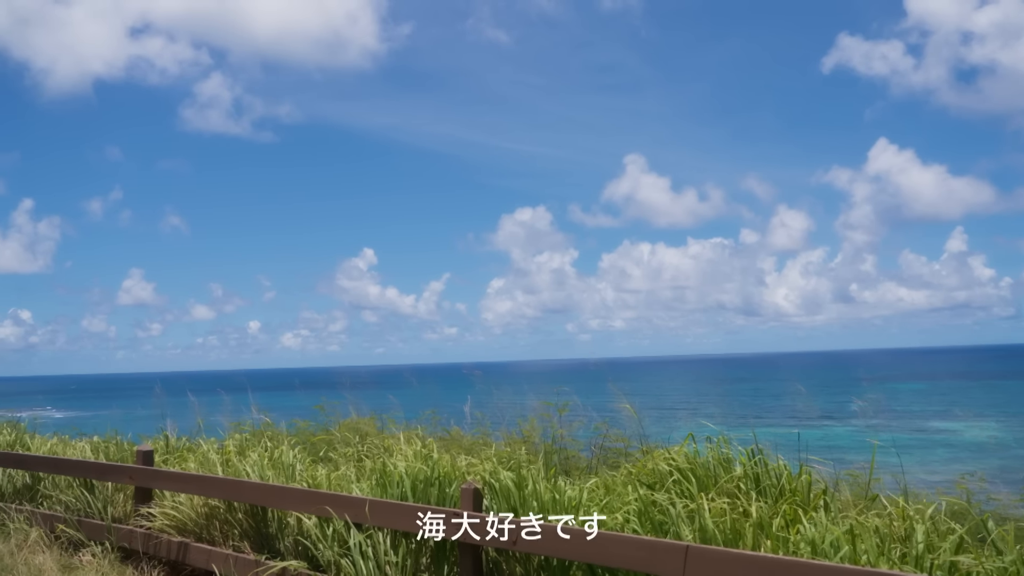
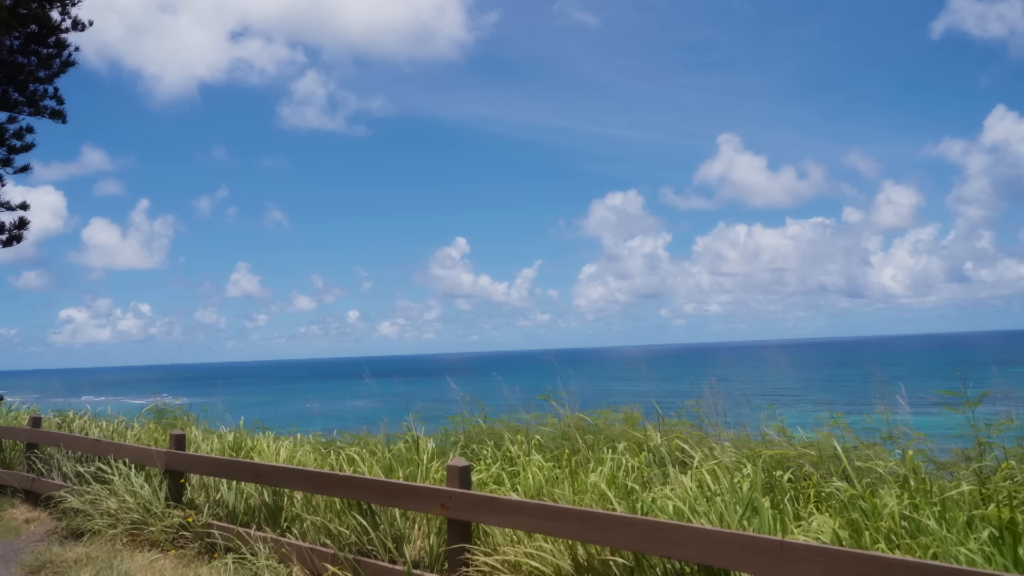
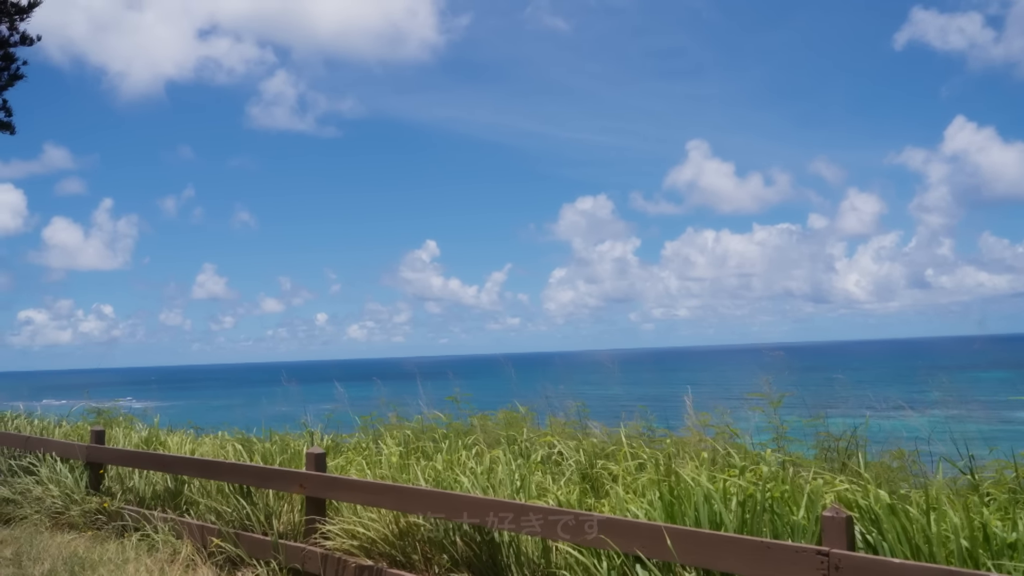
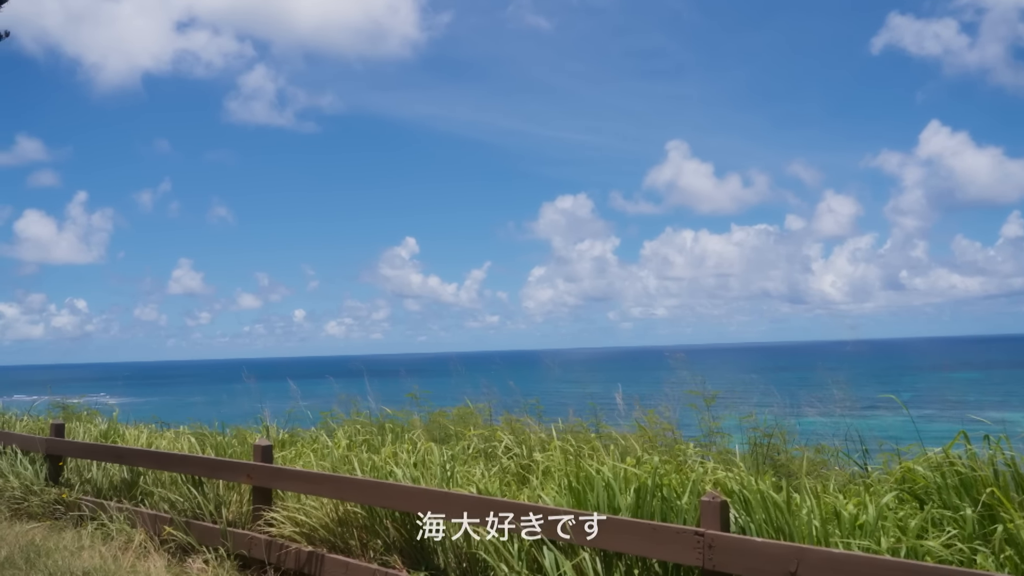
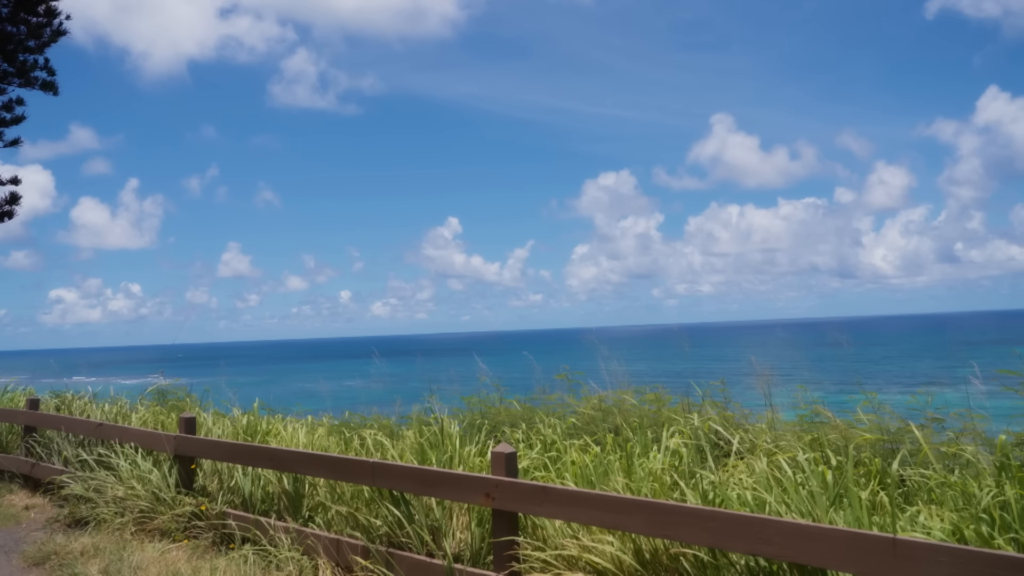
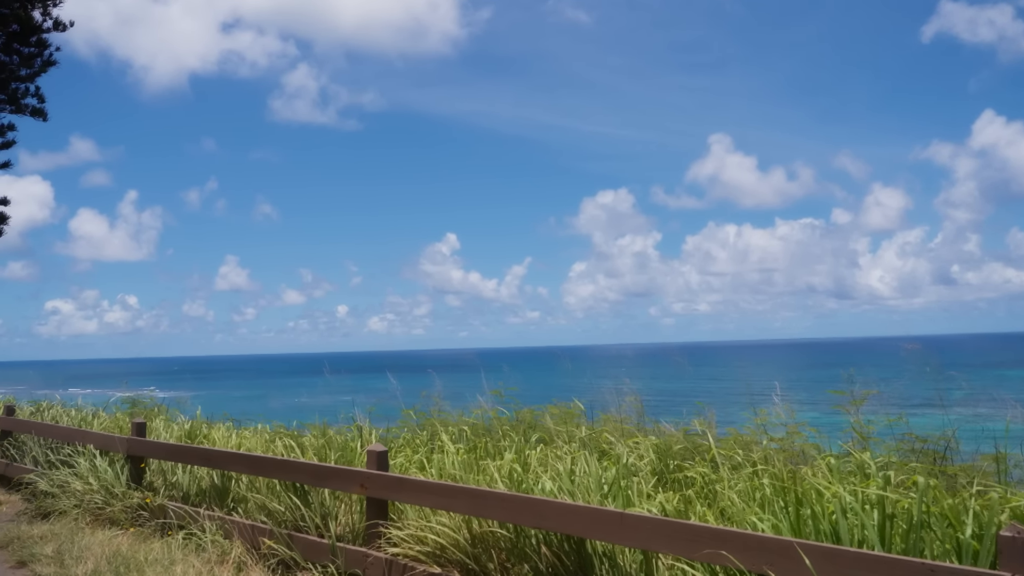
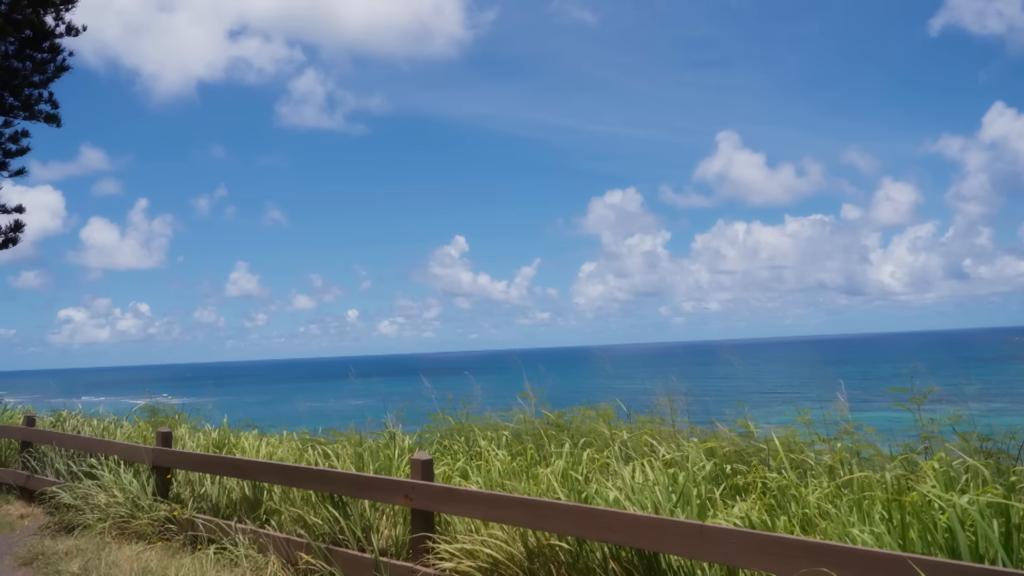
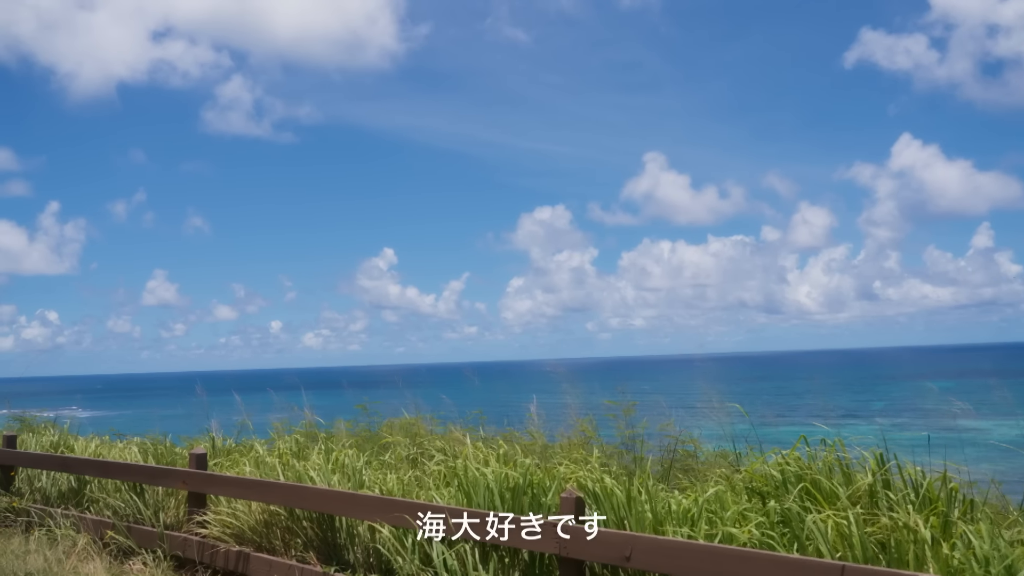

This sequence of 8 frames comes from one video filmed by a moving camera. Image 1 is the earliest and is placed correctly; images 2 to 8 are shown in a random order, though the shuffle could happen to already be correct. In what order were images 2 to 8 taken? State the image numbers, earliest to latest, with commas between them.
8, 4, 3, 6, 7, 2, 5
